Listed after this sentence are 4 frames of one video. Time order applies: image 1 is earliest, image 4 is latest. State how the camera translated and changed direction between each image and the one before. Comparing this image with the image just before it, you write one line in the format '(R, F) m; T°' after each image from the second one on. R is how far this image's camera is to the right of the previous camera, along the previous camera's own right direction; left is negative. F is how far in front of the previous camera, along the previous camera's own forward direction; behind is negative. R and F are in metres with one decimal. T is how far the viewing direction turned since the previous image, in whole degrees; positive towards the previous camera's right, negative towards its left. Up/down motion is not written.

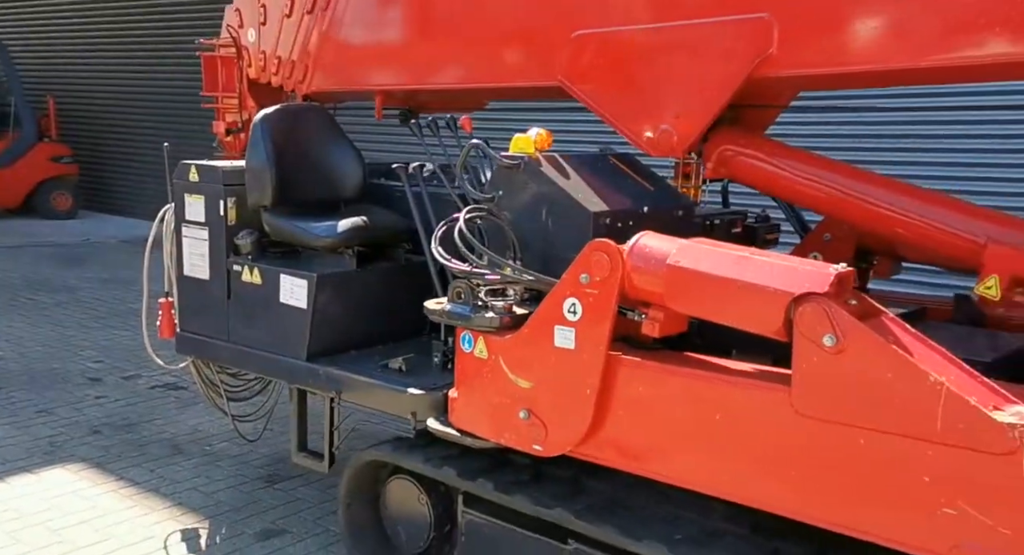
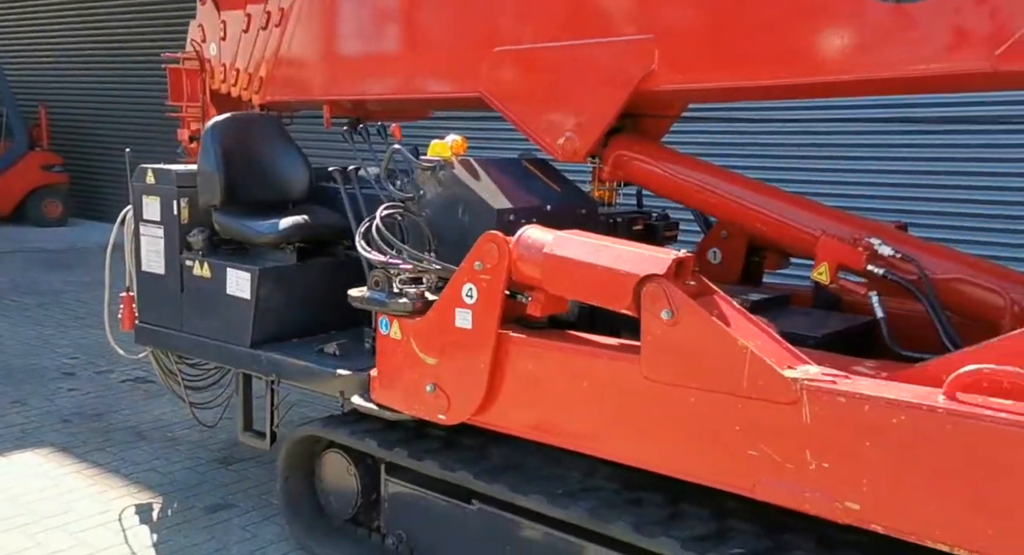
(+0.3, -0.4) m; 0°
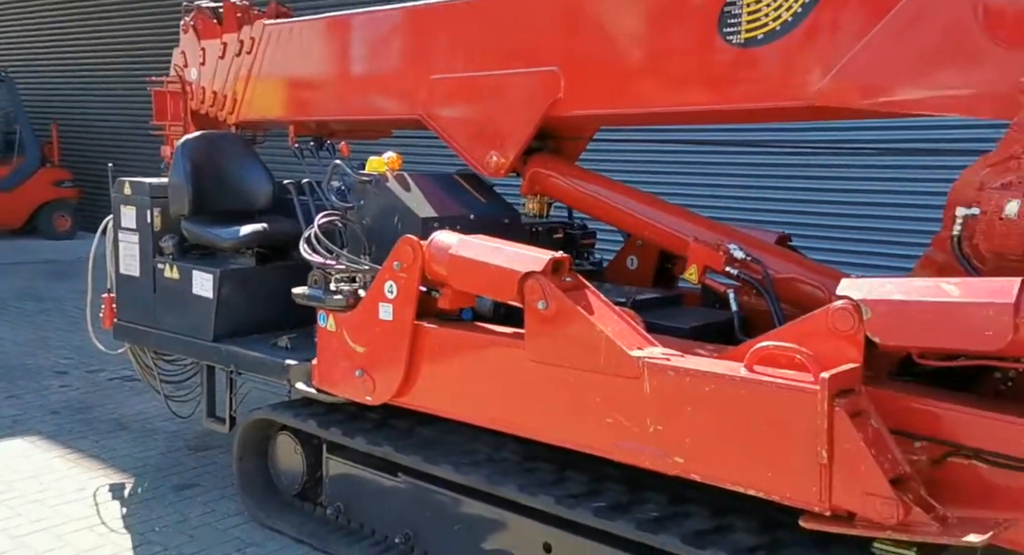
(+0.3, -0.5) m; -1°
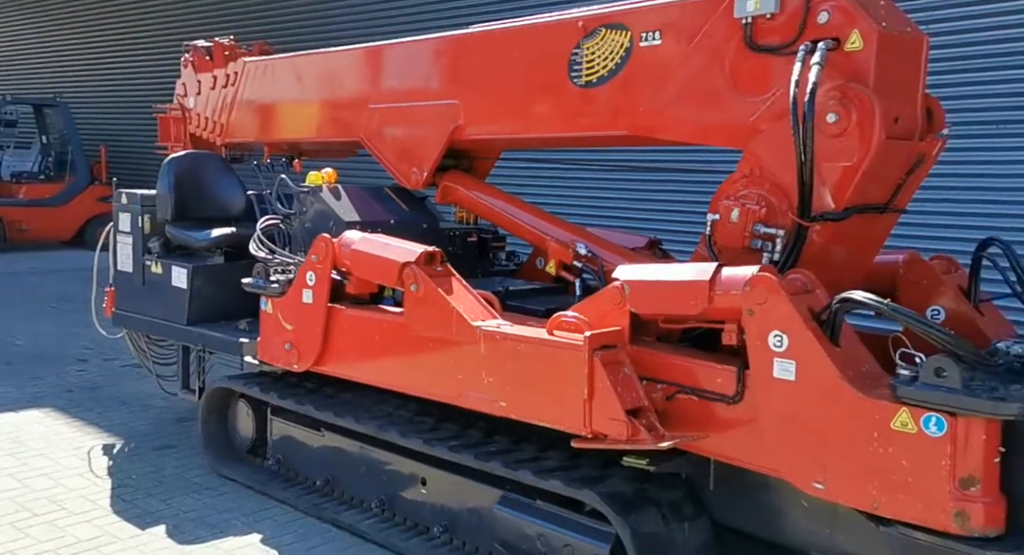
(+0.6, -0.9) m; -2°
